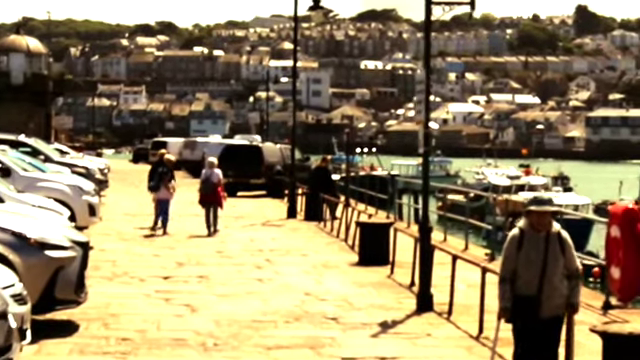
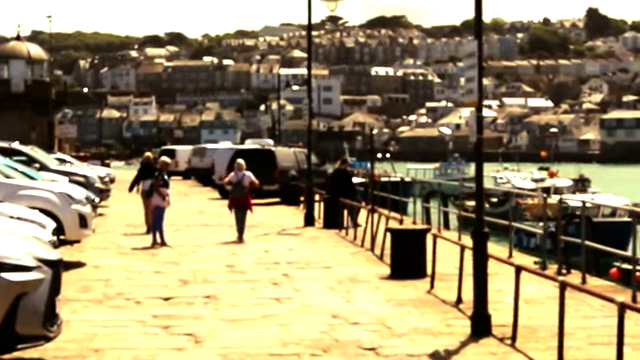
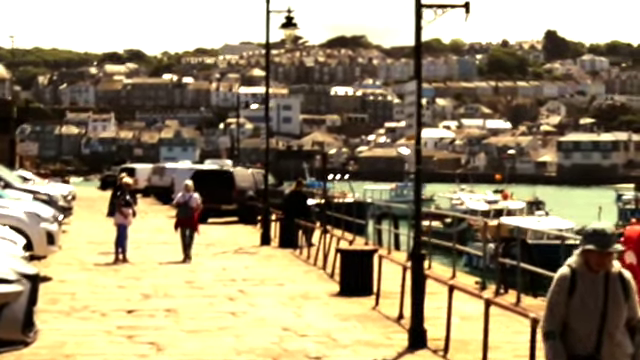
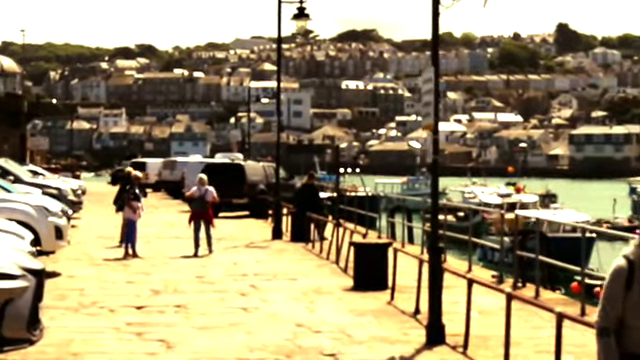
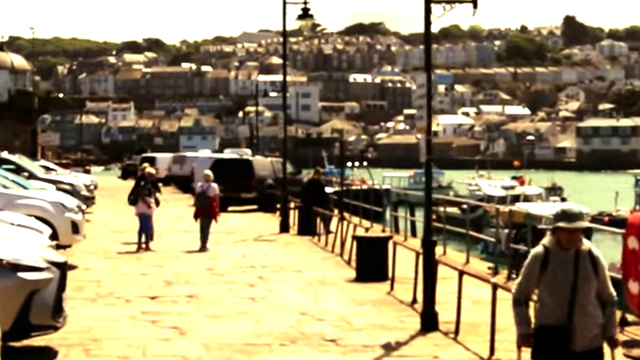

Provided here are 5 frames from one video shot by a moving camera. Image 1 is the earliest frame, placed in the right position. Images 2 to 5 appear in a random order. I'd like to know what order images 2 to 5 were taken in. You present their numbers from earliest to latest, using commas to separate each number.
5, 3, 4, 2
